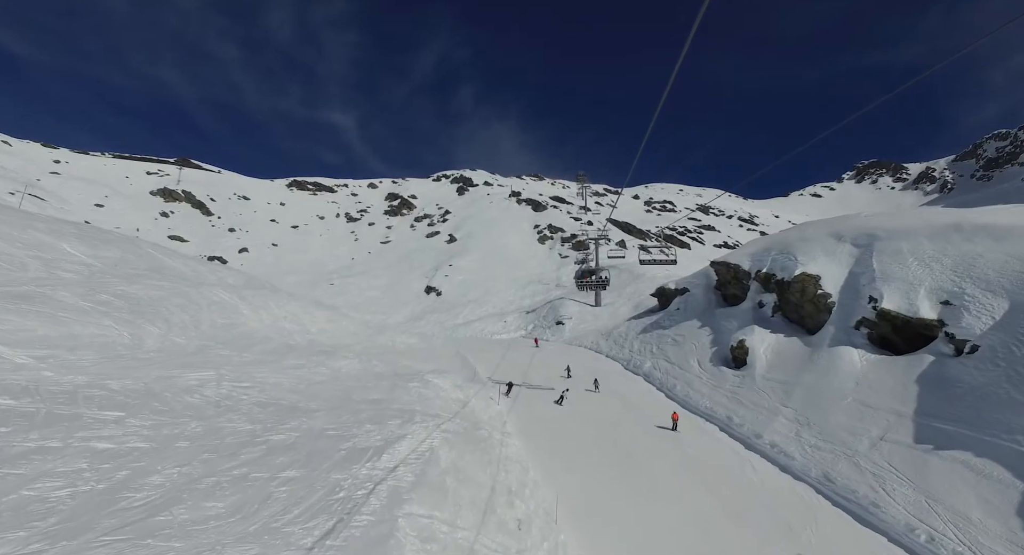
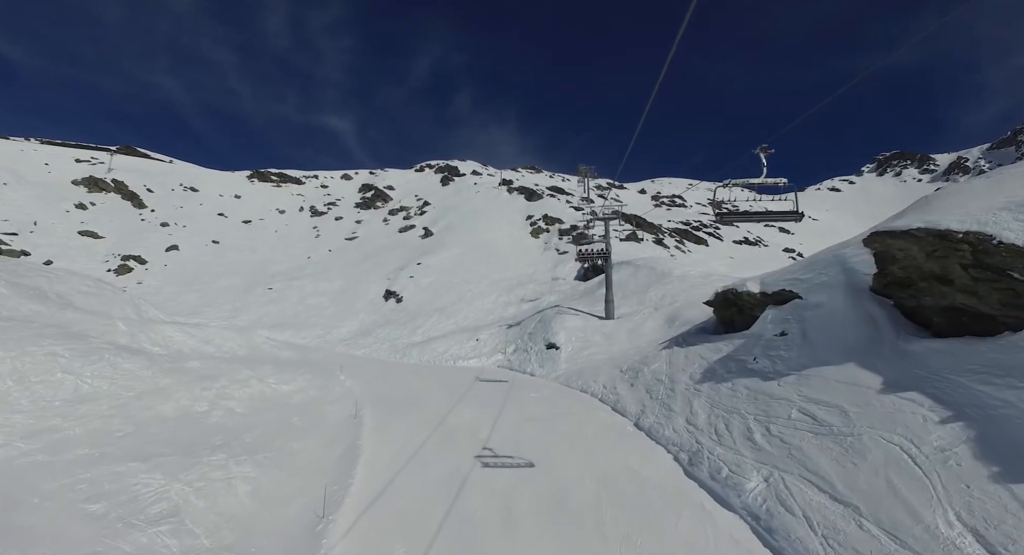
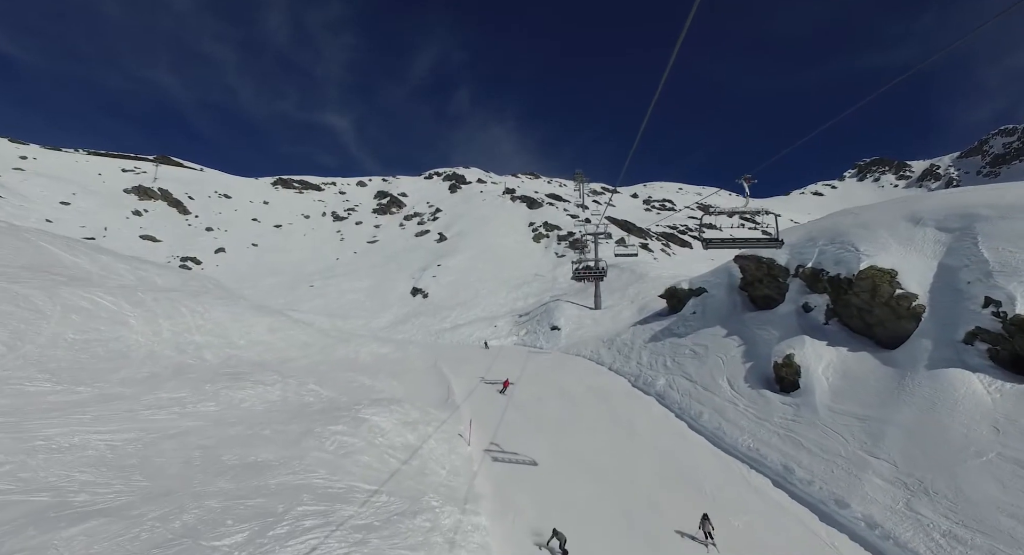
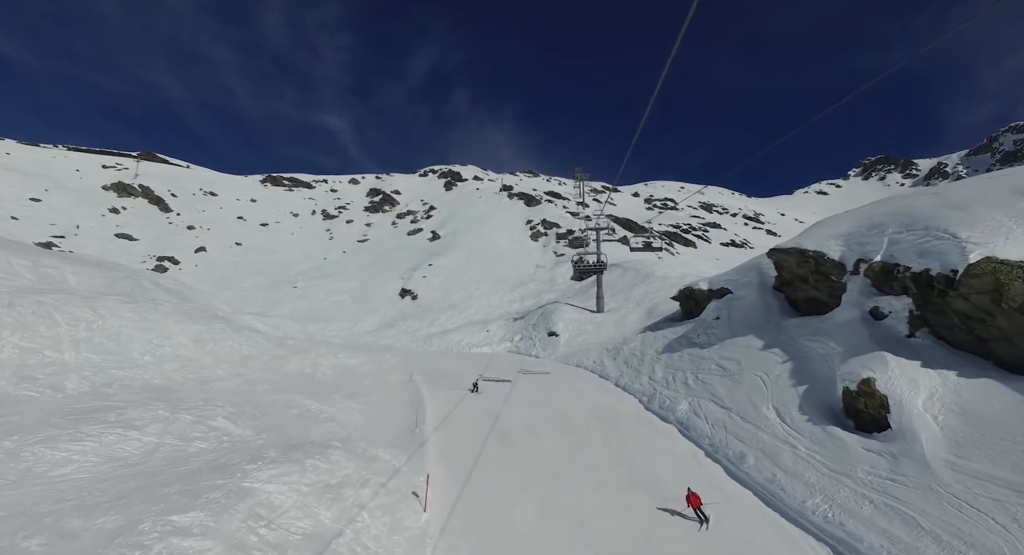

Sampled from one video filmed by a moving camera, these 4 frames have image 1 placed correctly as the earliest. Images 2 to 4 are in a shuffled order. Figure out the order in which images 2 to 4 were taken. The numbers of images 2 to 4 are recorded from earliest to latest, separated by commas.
3, 4, 2
